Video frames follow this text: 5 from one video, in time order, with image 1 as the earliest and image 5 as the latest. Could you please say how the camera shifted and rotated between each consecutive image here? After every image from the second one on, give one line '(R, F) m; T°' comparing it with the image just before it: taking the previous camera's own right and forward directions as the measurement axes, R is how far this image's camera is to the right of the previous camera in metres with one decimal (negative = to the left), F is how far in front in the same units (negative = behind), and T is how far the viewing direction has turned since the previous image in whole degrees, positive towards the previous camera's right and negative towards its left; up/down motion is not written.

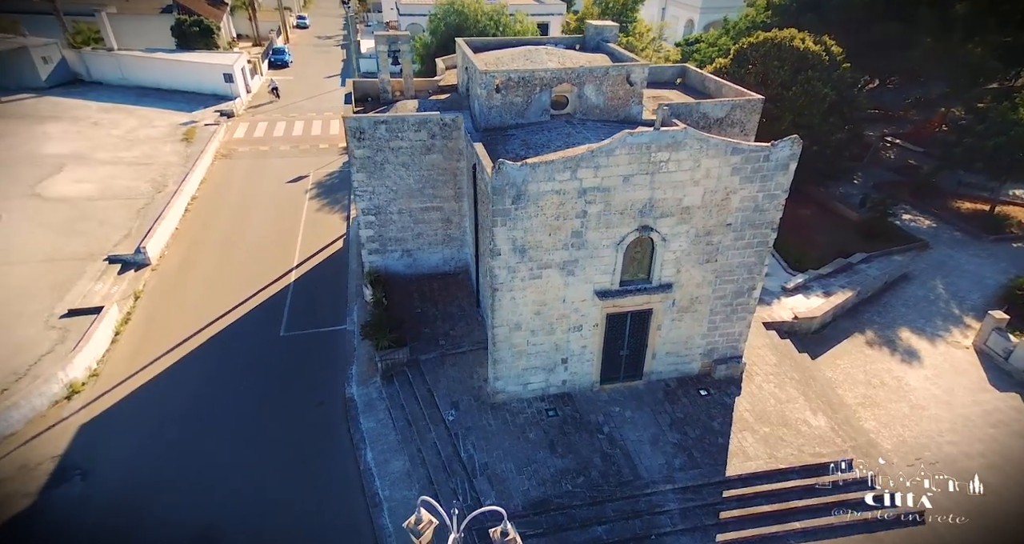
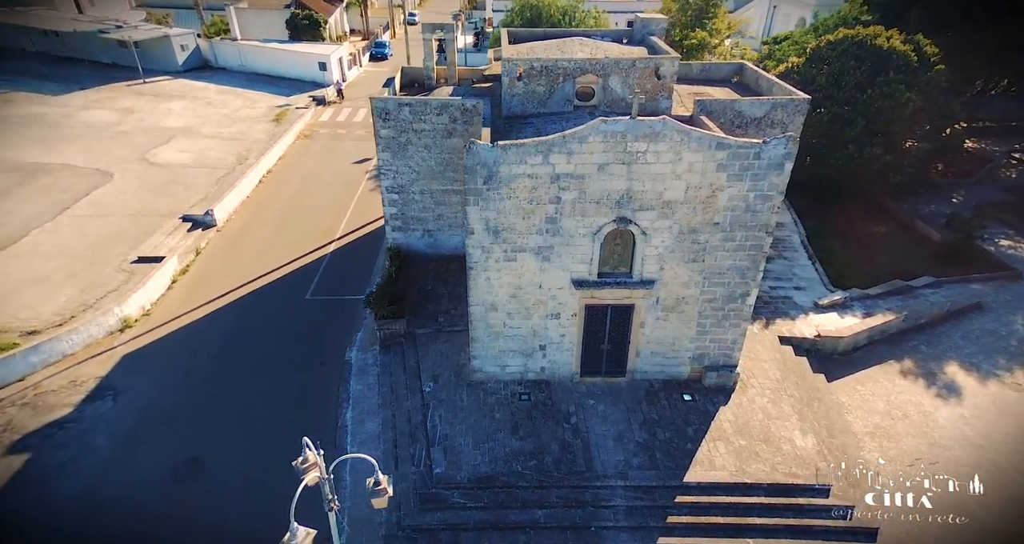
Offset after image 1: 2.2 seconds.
(+3.0, 0.0) m; -10°
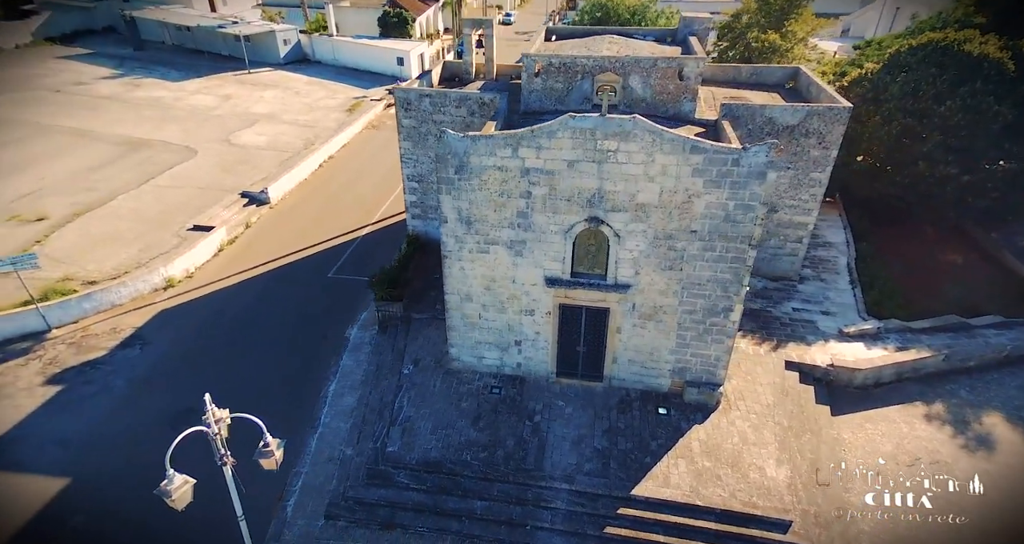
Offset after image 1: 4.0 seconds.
(+2.8, +0.2) m; -9°
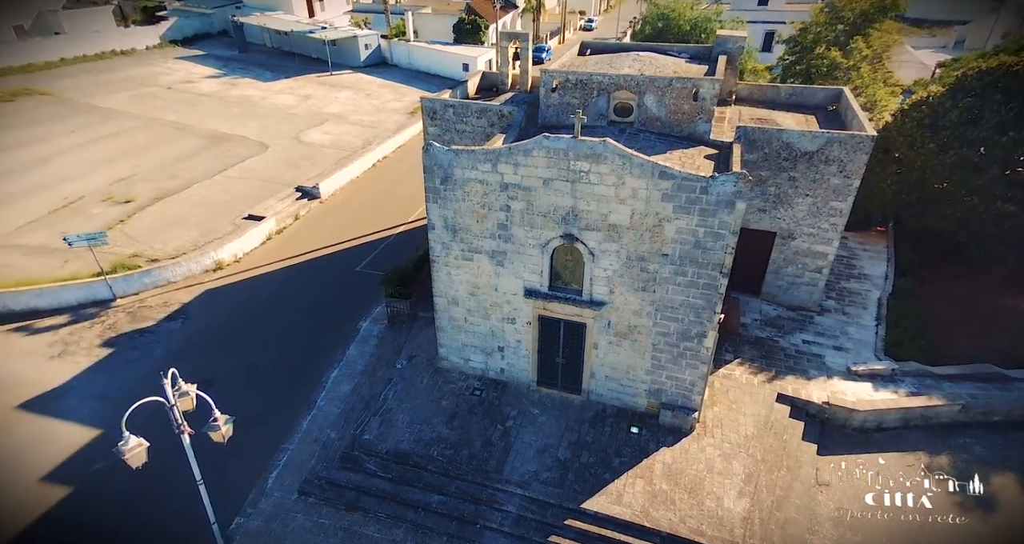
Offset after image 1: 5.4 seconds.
(+2.4, -0.4) m; -8°
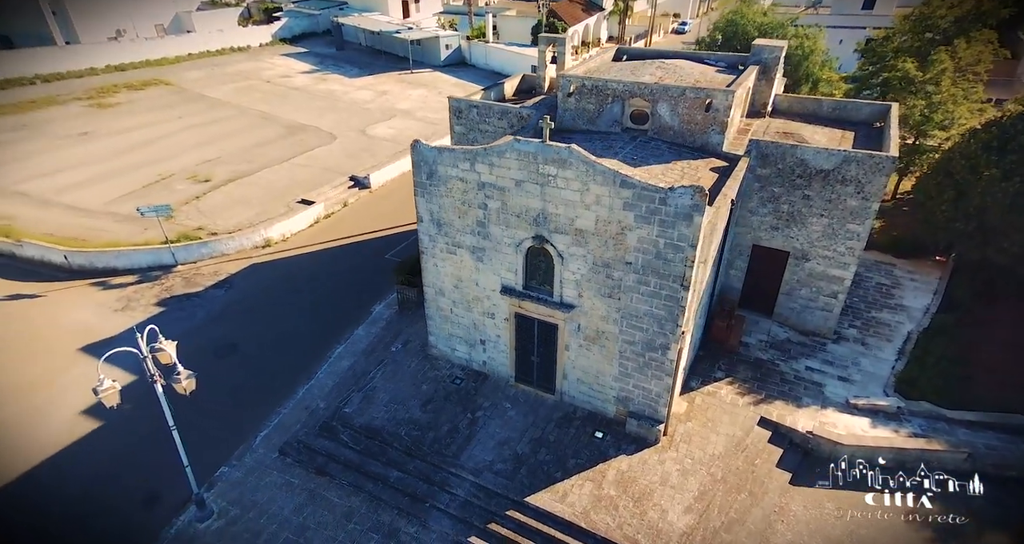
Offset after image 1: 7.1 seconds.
(+2.7, -0.3) m; -9°
